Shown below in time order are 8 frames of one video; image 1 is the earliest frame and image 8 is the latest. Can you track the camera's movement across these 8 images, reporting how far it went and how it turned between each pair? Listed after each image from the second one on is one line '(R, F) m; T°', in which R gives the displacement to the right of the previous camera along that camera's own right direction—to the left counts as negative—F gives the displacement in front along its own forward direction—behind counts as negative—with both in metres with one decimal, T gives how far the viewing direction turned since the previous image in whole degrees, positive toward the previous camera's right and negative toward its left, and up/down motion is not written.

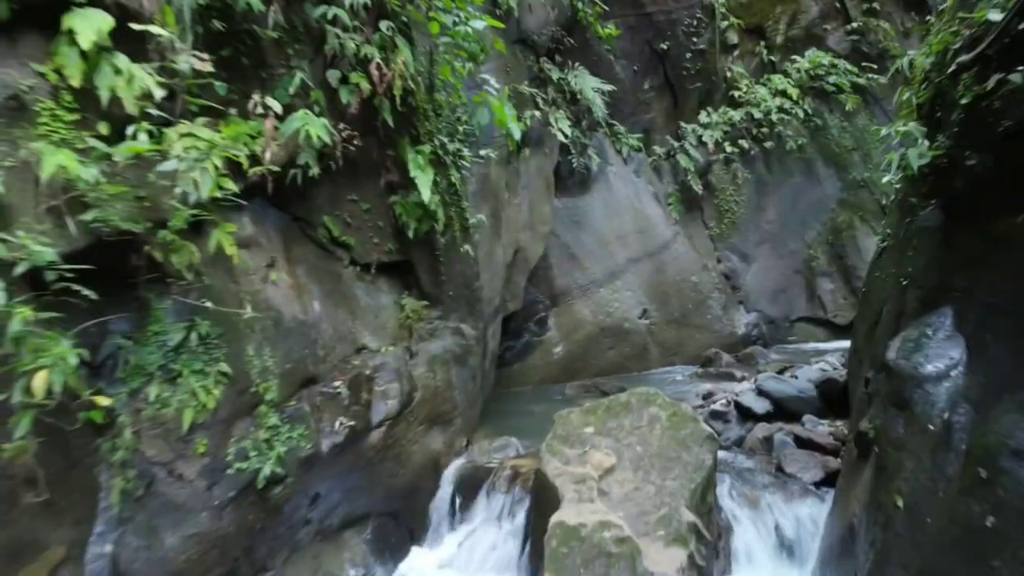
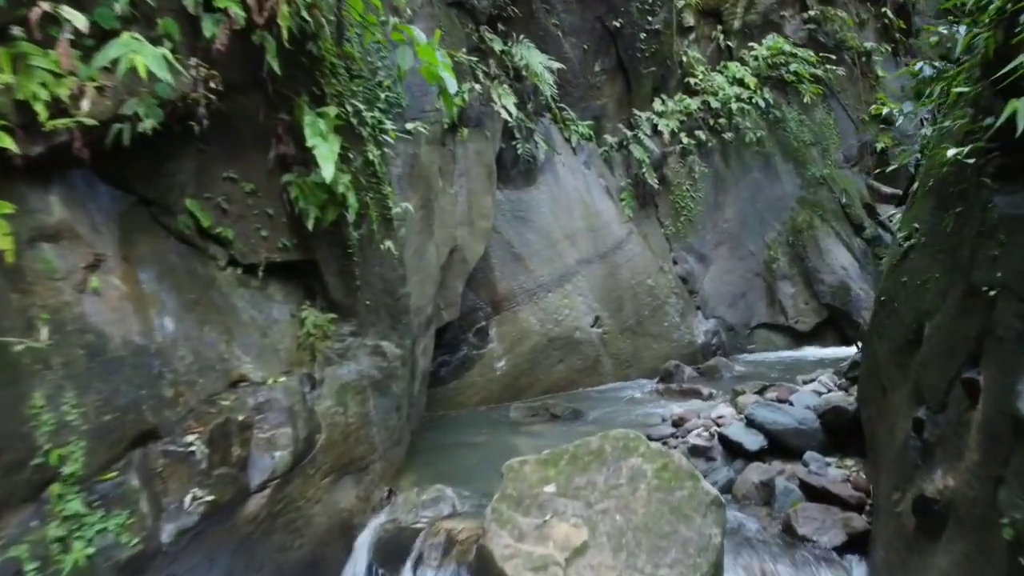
(0.0, +1.3) m; +4°
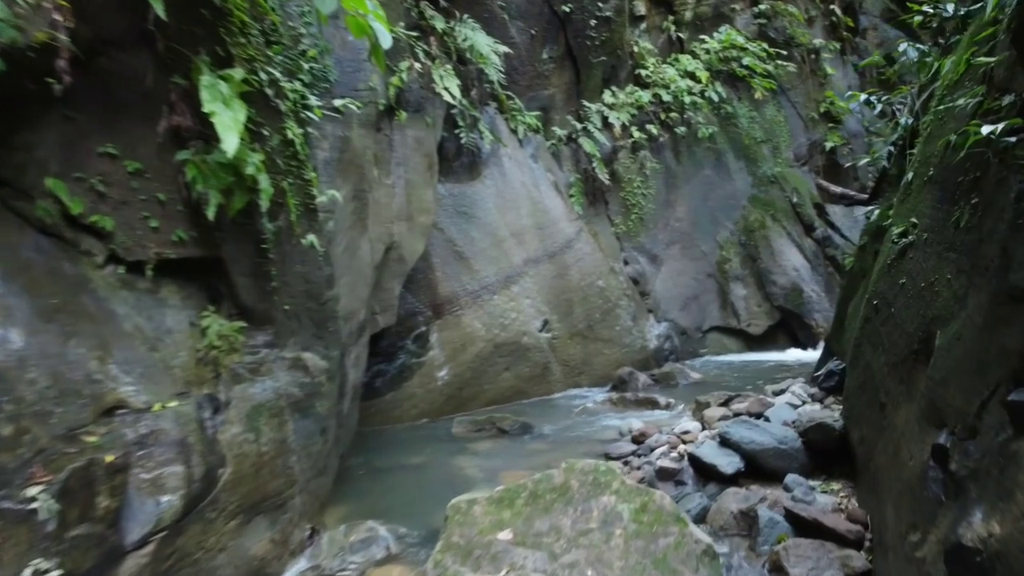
(0.0, +0.7) m; +4°
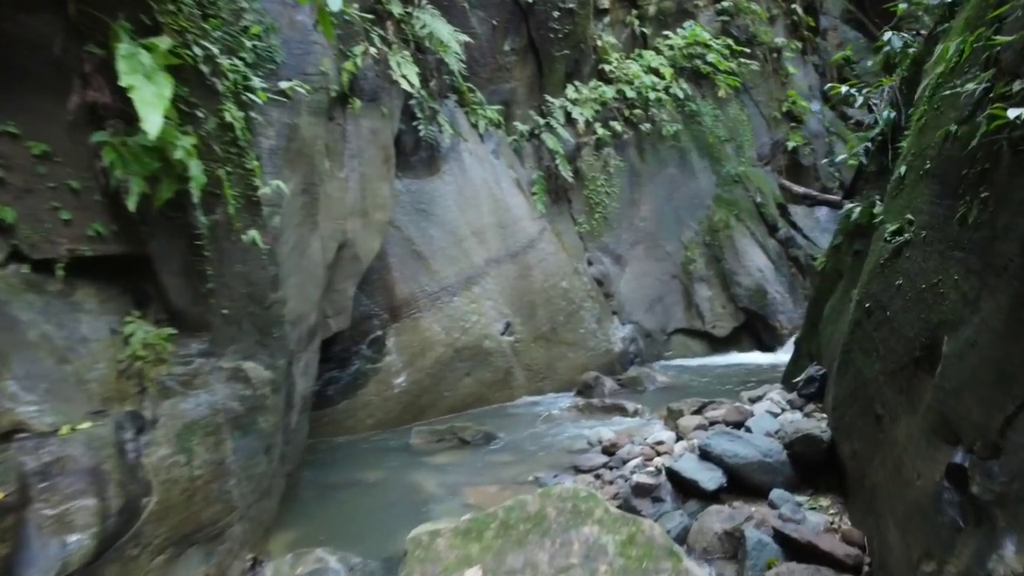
(0.0, +0.4) m; +3°
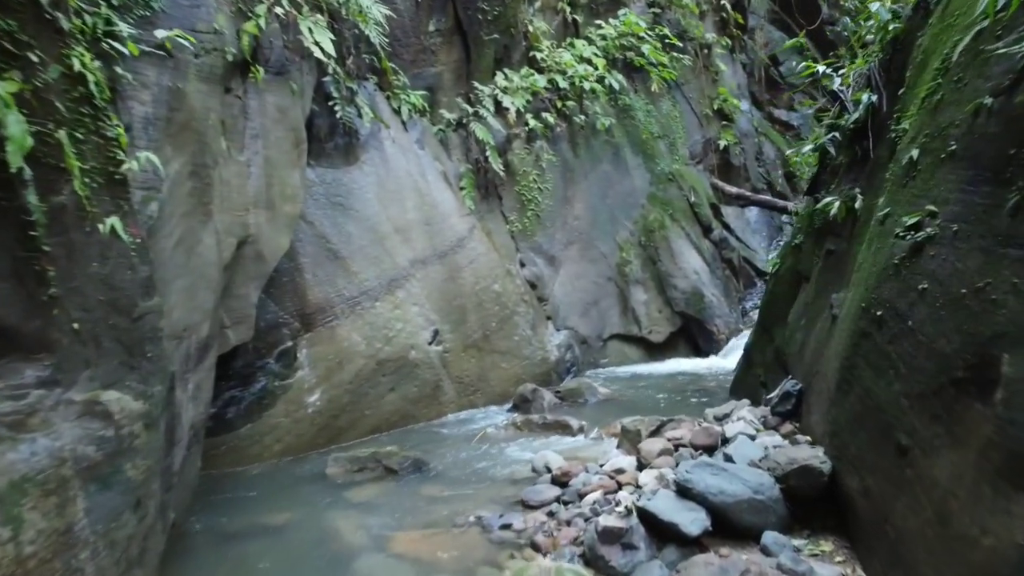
(-0.1, +0.8) m; +6°
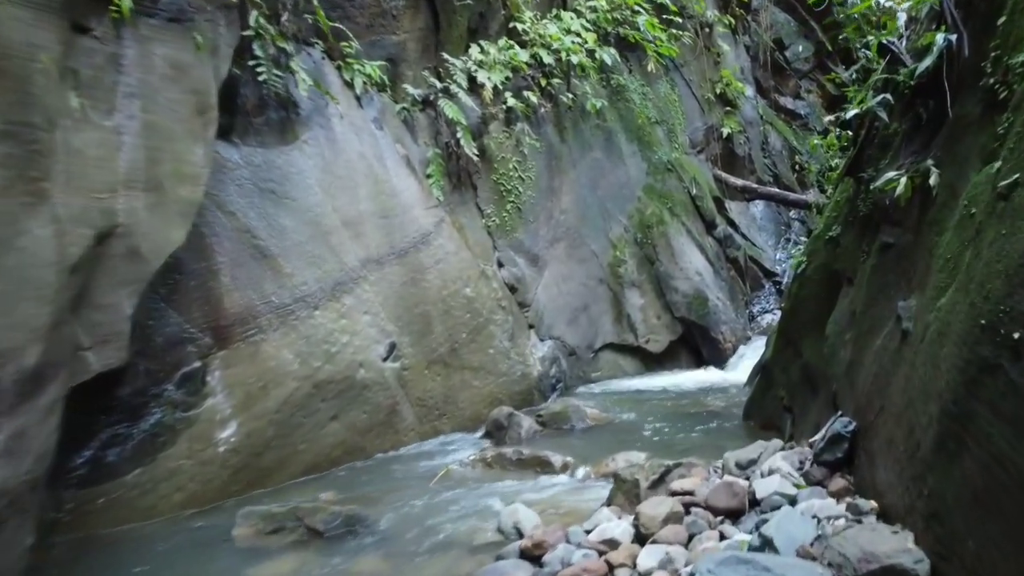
(+0.2, +1.2) m; 0°
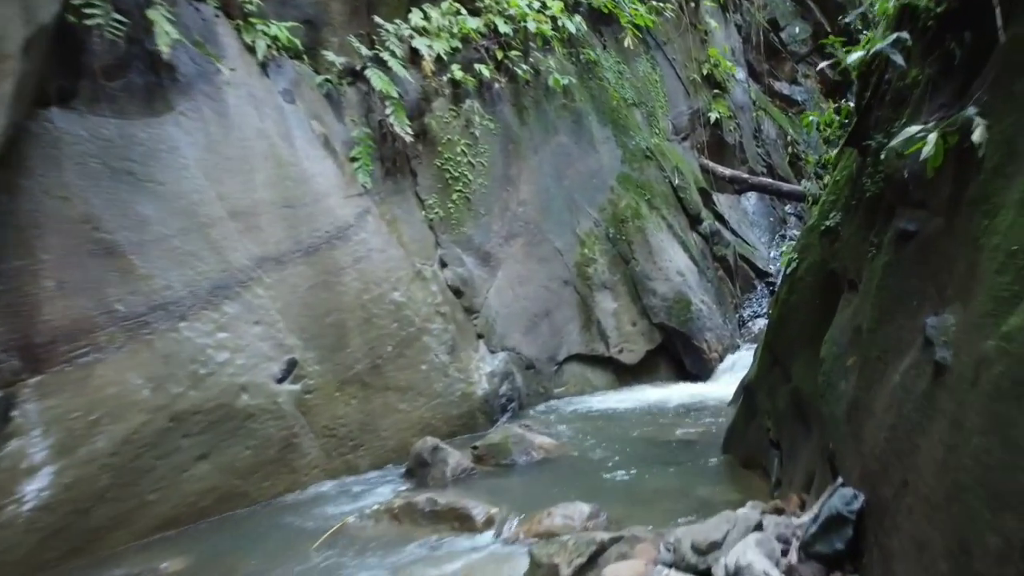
(+0.5, +1.1) m; 0°
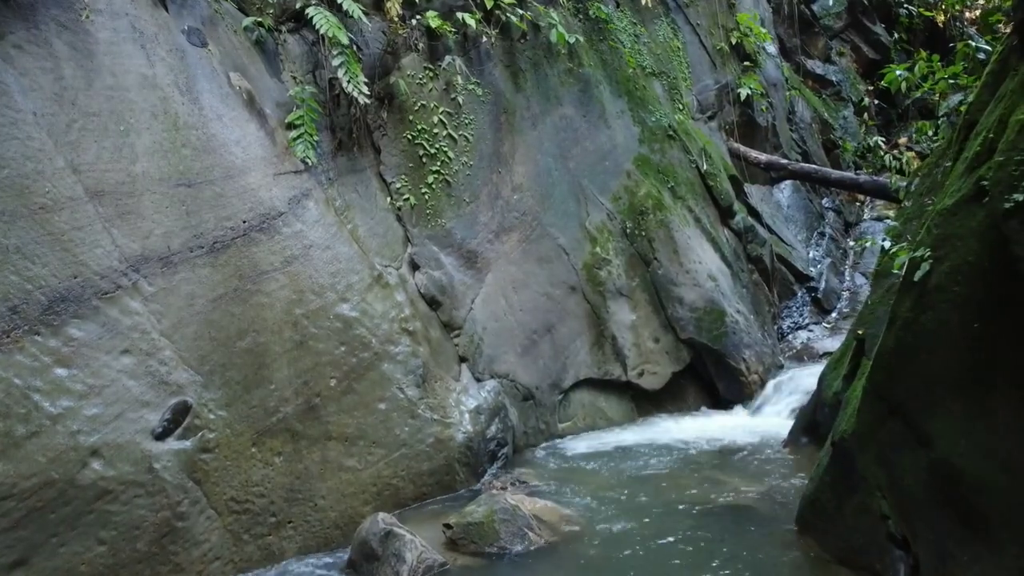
(+0.1, +1.6) m; 0°
